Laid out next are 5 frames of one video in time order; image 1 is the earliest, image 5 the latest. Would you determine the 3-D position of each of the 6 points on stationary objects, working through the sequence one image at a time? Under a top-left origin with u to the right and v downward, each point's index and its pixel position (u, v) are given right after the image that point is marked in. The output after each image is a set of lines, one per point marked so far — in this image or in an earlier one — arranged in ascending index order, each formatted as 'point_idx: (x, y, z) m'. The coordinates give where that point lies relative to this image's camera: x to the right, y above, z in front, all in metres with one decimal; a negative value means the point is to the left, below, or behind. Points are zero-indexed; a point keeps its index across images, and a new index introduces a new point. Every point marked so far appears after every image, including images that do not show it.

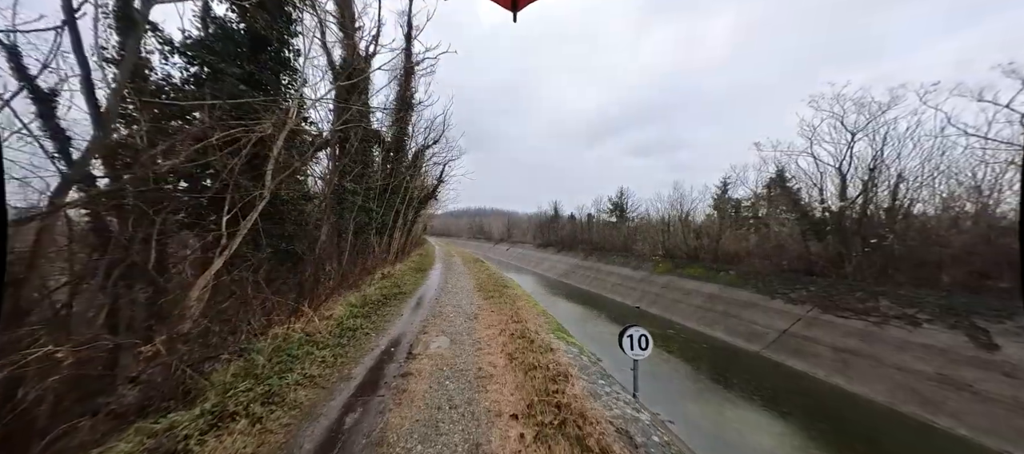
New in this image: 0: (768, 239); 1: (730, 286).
0: (+12.3, -0.6, +13.8) m
1: (+10.3, -2.8, +13.6) m
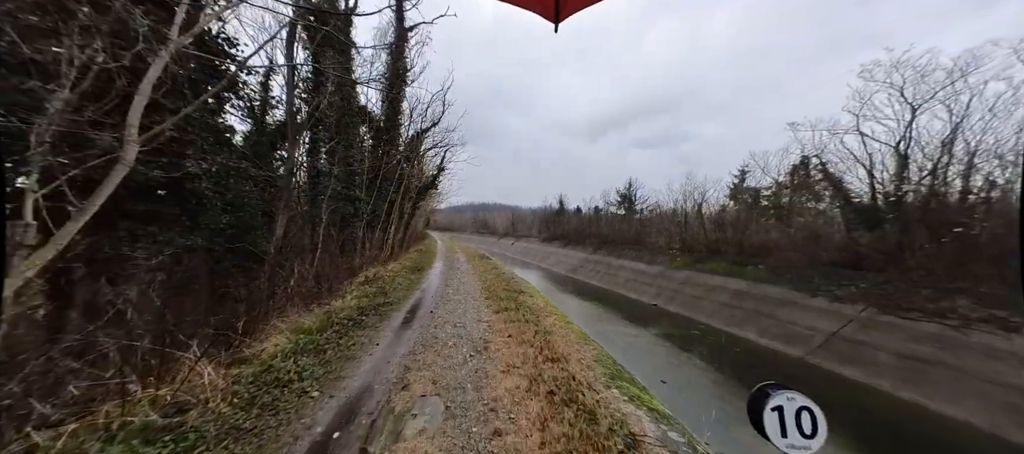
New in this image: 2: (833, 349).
0: (+12.6, -0.1, +12.5) m
1: (+10.7, -2.3, +12.4) m
2: (+9.3, -3.5, +8.3) m
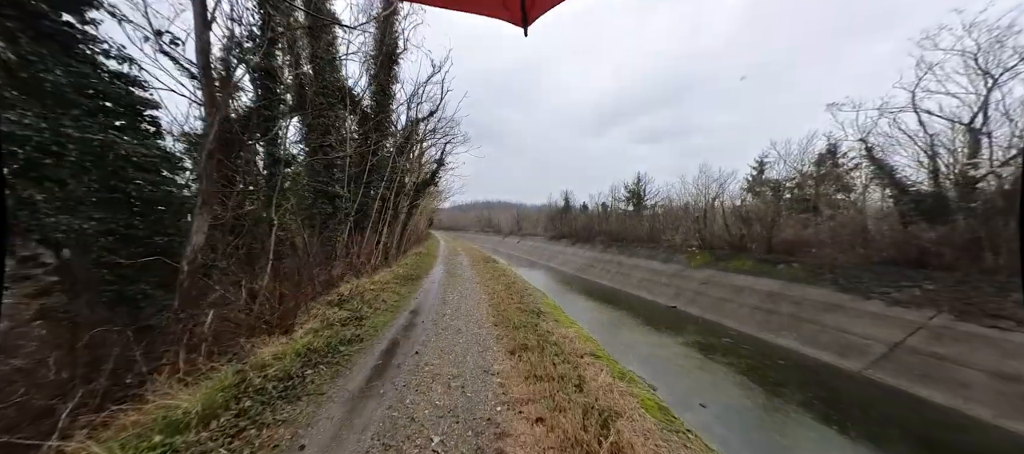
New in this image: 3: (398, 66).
0: (+12.9, +0.1, +11.2) m
1: (+11.0, -2.1, +11.1) m
2: (+9.6, -3.4, +7.1) m
3: (-4.2, +5.7, +10.1) m
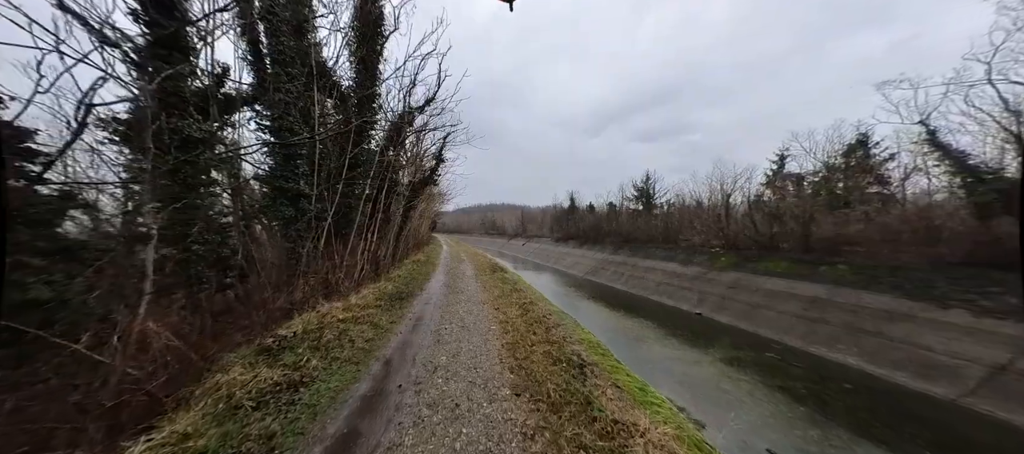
0: (+13.2, +0.3, +9.8) m
1: (+11.4, -2.0, +9.8) m
2: (+9.9, -3.3, +5.7) m
3: (-4.0, +5.5, +8.9) m
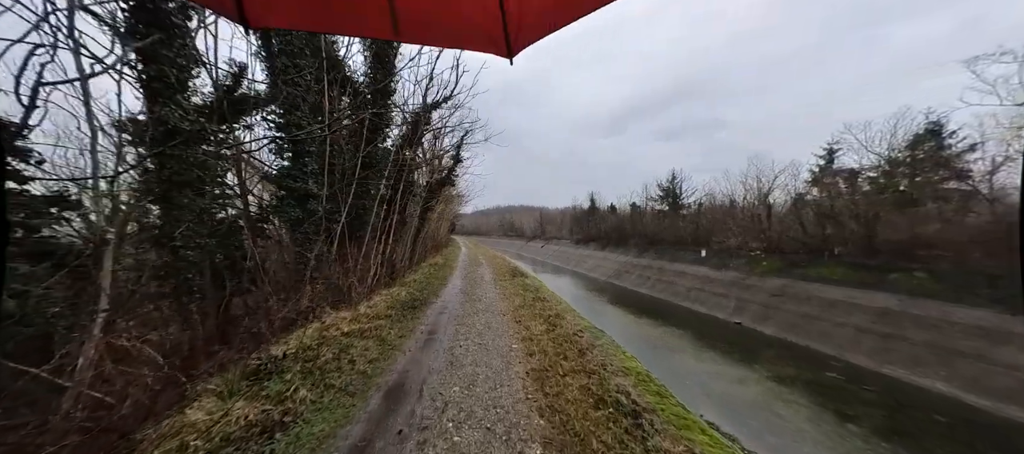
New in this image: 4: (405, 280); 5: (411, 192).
0: (+13.9, +0.3, +8.4) m
1: (+12.0, -2.1, +8.5) m
2: (+10.3, -3.3, +4.5) m
3: (-3.4, +5.5, +8.7) m
4: (-4.1, -2.1, +12.1) m
5: (-3.7, +1.4, +11.7) m
